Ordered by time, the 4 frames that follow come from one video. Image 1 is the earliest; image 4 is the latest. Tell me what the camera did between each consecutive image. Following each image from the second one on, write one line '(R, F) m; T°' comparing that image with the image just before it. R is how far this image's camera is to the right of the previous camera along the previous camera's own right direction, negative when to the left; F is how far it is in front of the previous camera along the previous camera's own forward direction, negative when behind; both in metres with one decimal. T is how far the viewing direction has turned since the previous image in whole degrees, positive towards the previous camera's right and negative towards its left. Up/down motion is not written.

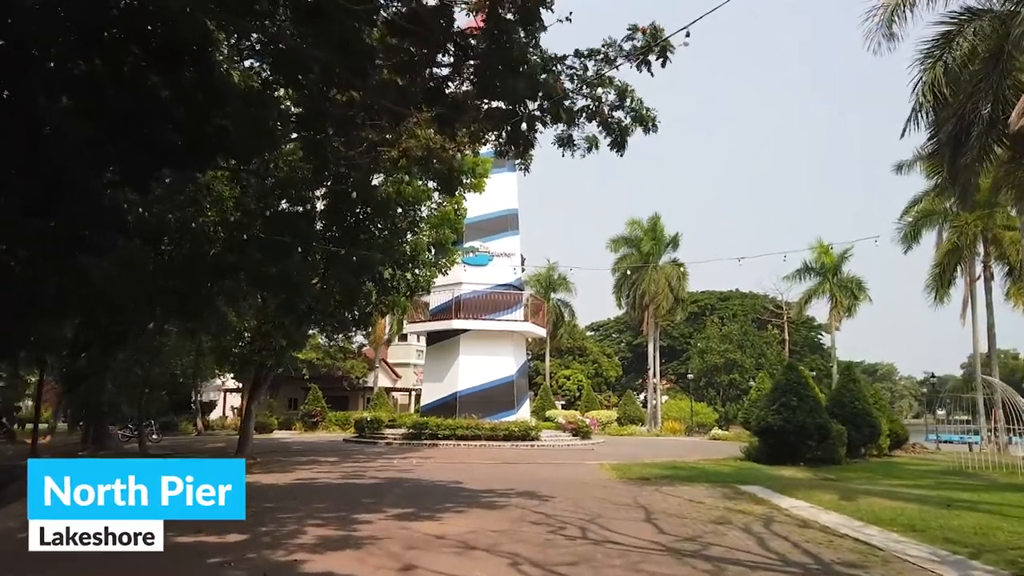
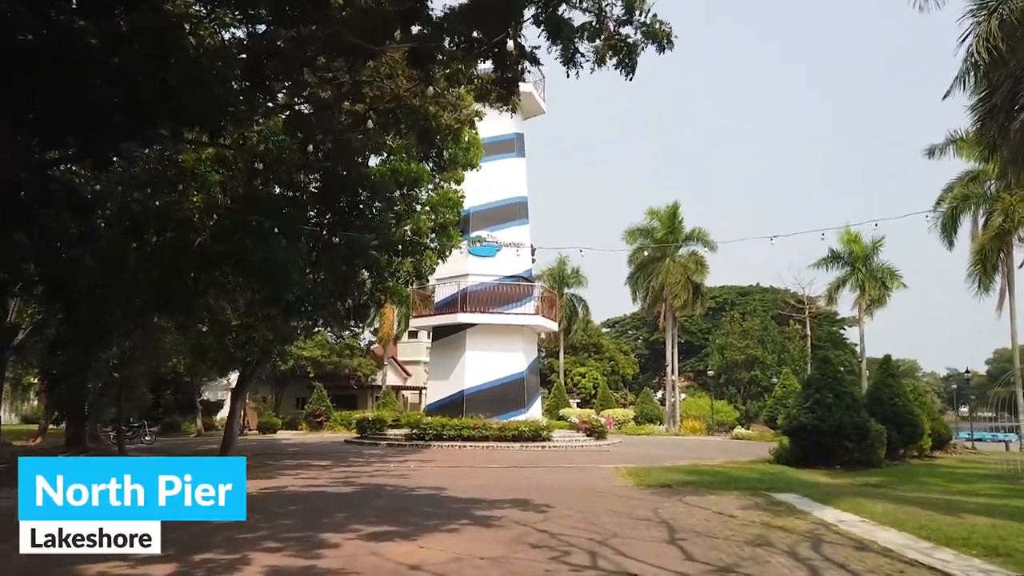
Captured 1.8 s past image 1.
(+0.2, +1.3) m; -1°
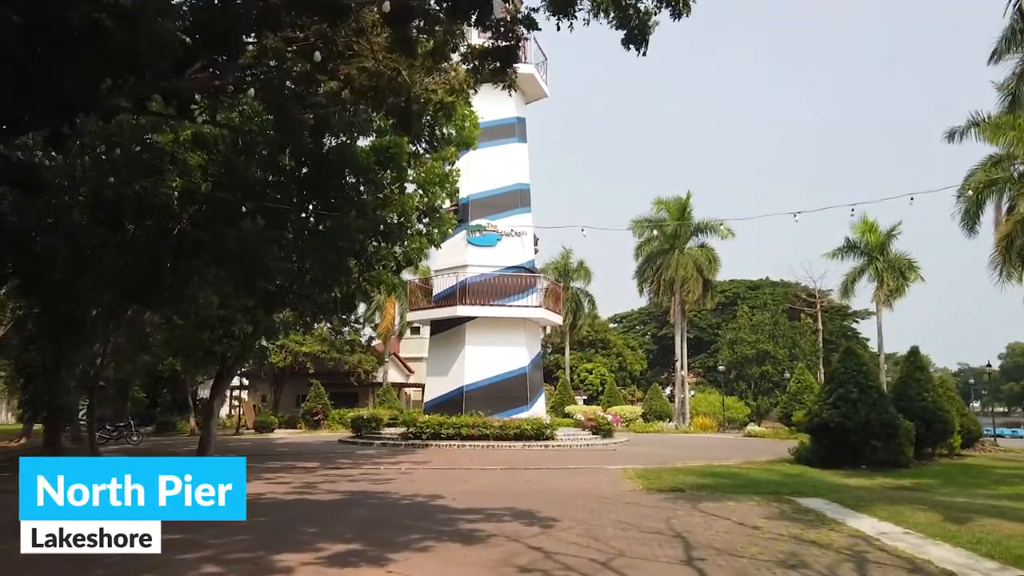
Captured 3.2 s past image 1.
(+0.2, +1.1) m; -1°
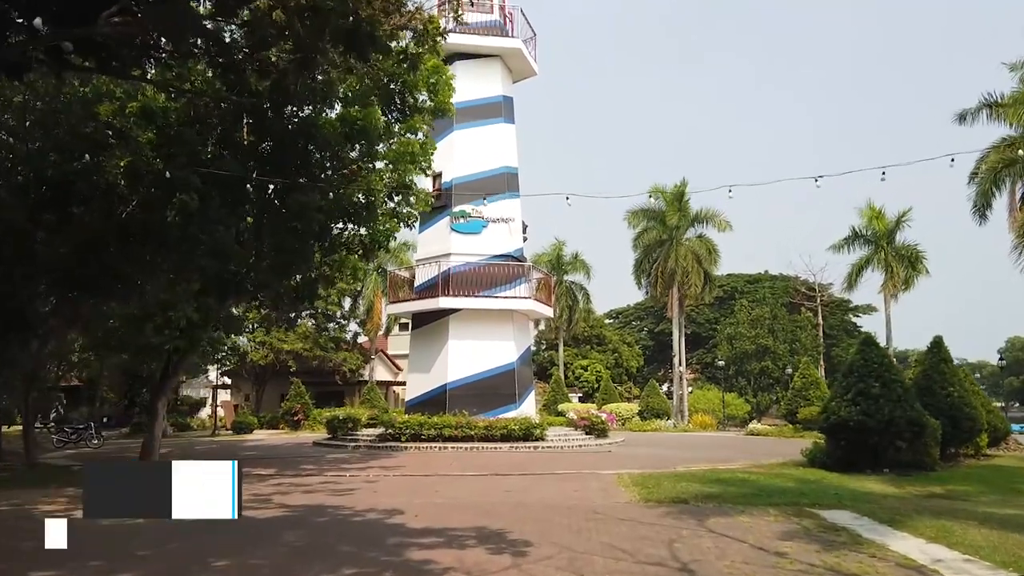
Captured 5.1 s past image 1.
(+0.2, +1.4) m; 0°
